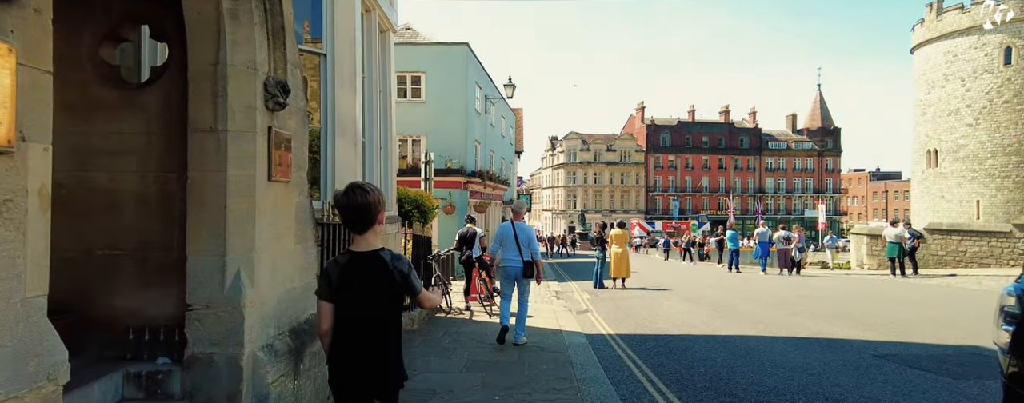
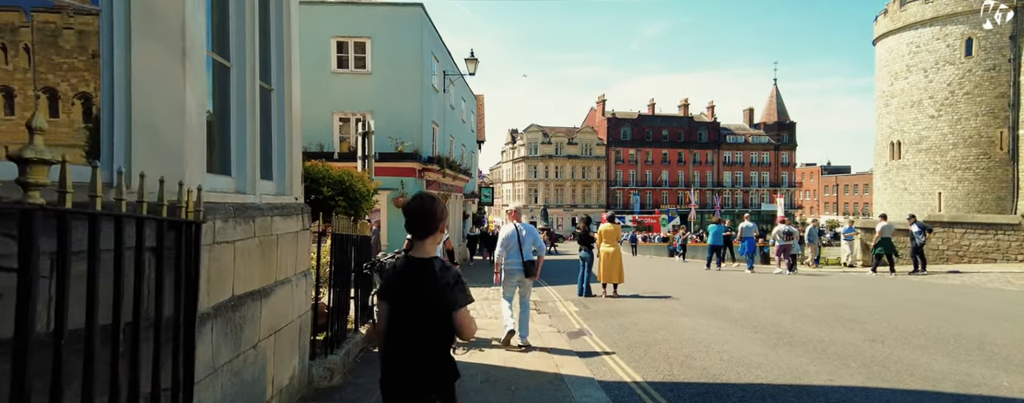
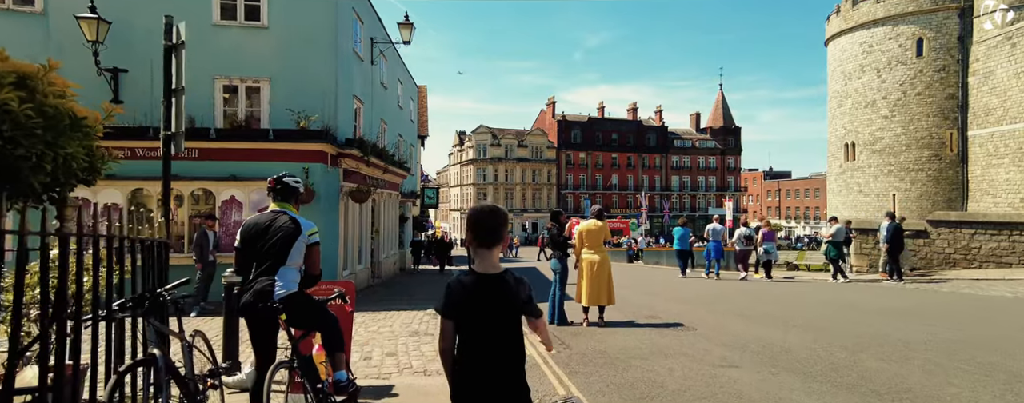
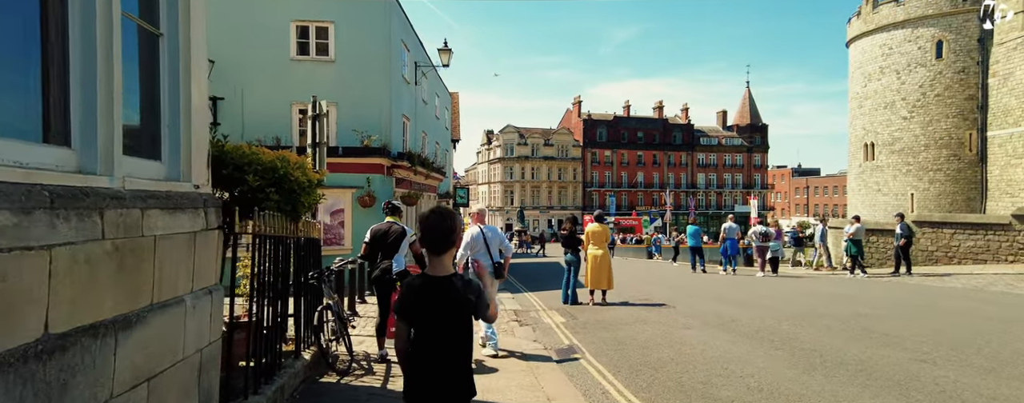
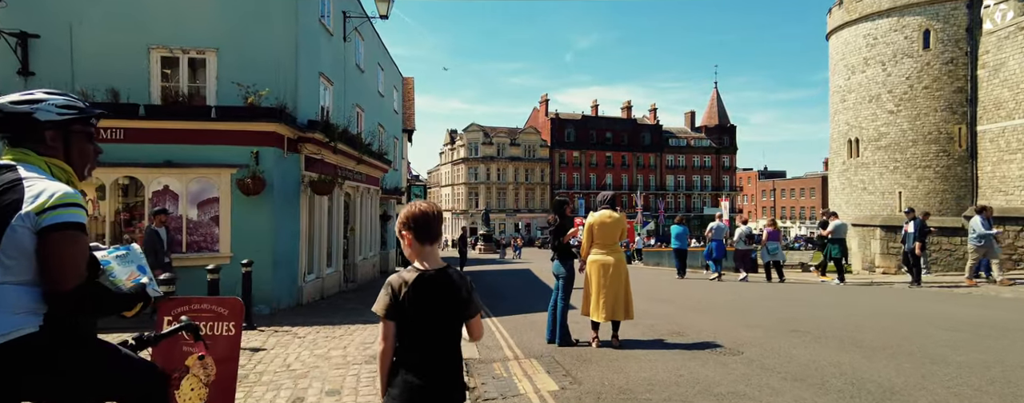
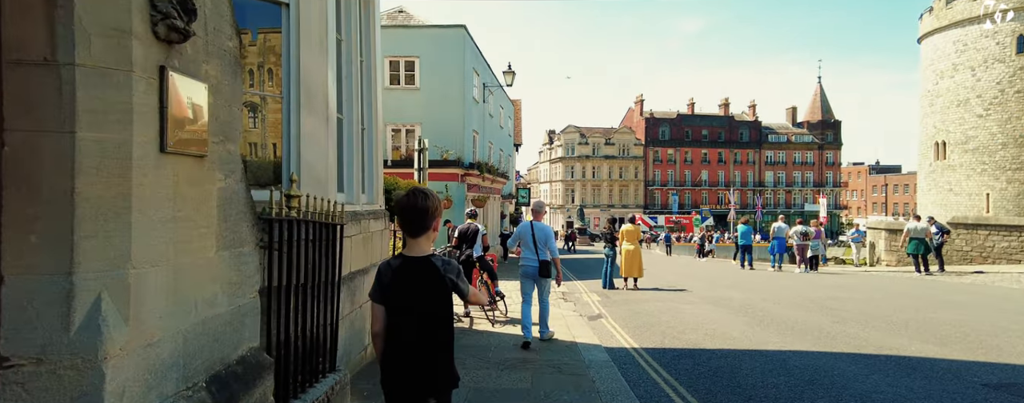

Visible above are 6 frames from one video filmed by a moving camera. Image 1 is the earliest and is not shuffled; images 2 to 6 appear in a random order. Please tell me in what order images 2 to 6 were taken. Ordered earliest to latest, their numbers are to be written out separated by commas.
6, 2, 4, 3, 5
